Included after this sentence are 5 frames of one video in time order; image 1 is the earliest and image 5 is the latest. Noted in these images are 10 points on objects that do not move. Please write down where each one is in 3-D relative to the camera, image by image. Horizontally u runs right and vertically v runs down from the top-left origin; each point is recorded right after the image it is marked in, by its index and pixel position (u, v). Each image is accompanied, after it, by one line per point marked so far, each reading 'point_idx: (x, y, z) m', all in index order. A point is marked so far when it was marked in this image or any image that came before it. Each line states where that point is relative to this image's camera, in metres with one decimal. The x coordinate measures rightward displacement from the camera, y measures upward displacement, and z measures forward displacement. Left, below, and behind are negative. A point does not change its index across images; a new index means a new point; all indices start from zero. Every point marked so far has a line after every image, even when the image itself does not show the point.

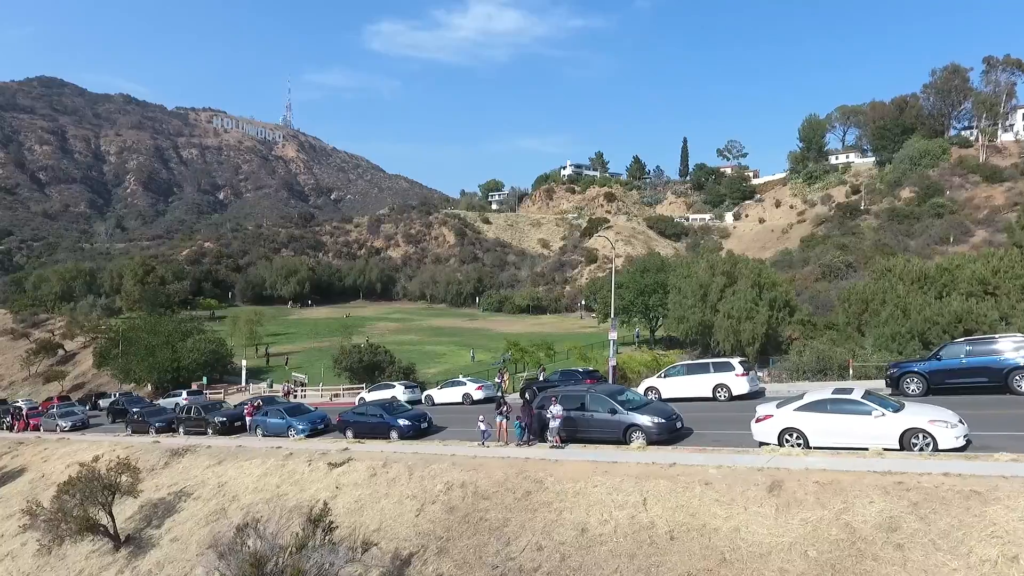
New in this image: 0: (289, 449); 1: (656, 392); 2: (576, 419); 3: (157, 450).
0: (-5.8, -4.1, +15.9) m
1: (+4.2, -3.0, +18.0) m
2: (+1.4, -2.8, +13.1) m
3: (-10.5, -4.8, +18.3) m
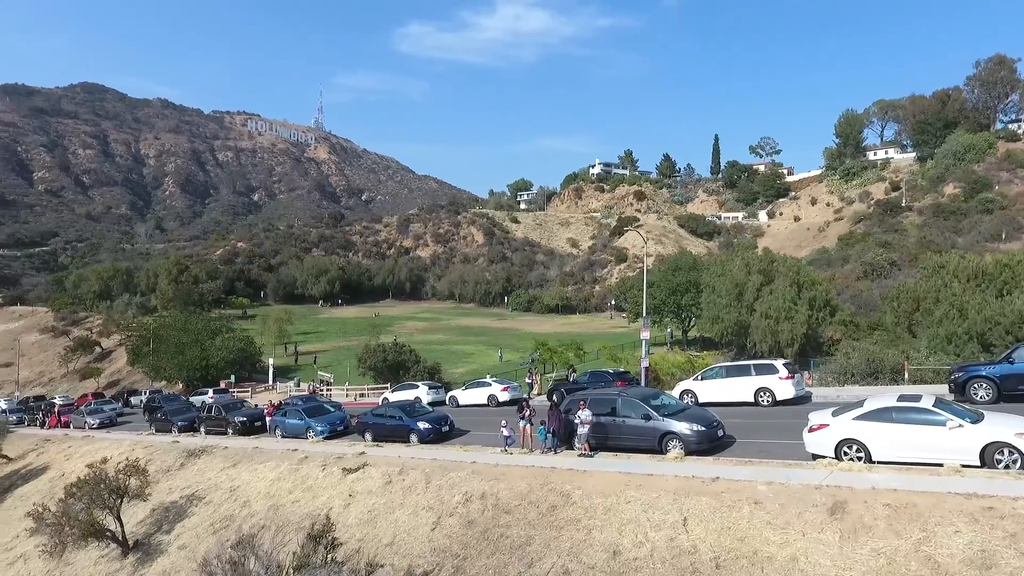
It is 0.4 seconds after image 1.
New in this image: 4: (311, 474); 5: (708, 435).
0: (-5.1, -4.0, +15.2) m
1: (+4.9, -2.9, +16.8) m
2: (+1.9, -2.7, +12.1) m
3: (-9.8, -4.7, +17.9) m
4: (-4.3, -4.0, +13.3) m
5: (+3.5, -2.7, +11.2) m
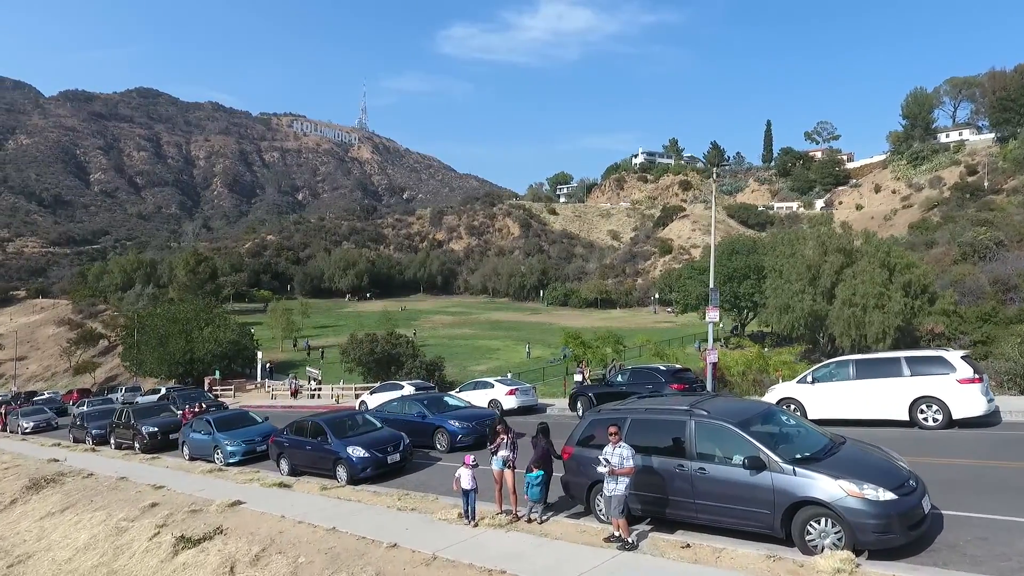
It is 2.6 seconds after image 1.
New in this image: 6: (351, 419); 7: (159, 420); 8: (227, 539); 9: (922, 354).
0: (-5.3, -3.1, +9.5) m
1: (+4.8, -2.0, +10.4) m
2: (+1.5, -1.8, +5.9) m
3: (-9.8, -3.8, +12.5) m
4: (-4.6, -3.1, +7.6) m
5: (+3.1, -1.8, +4.9) m
6: (-2.7, -2.2, +10.4) m
7: (-8.9, -3.3, +15.5) m
8: (-3.2, -2.8, +7.0) m
9: (+6.4, -1.0, +9.6) m
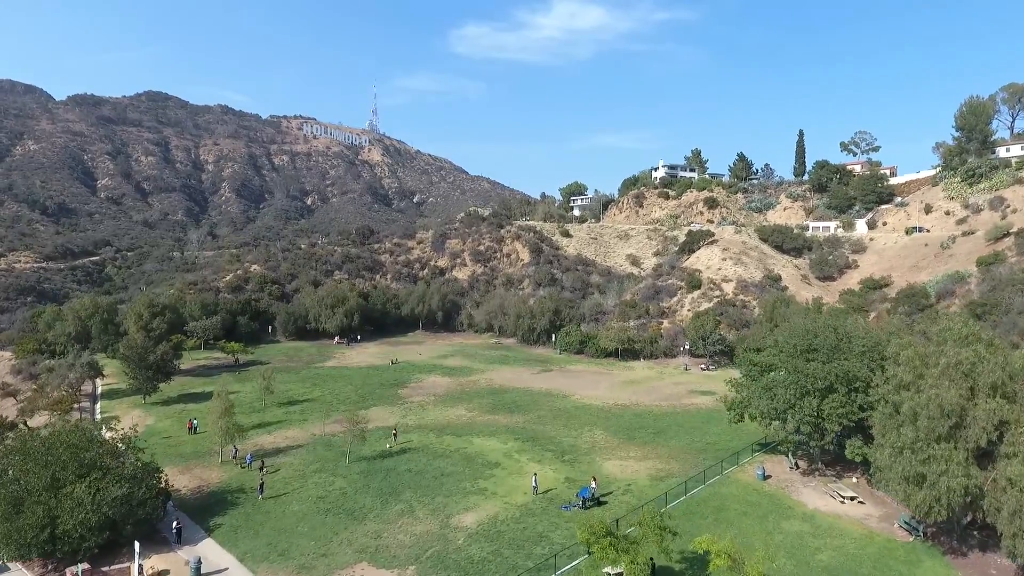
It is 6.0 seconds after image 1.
0: (-5.9, -9.0, -1.3) m
1: (+4.2, -7.9, -0.6) m
2: (+0.8, -7.7, -5.1) m
3: (-10.3, -9.7, +1.7) m
4: (-5.3, -9.0, -3.2) m
5: (+2.3, -7.7, -6.1) m
6: (-3.3, -8.1, -0.4) m
7: (-9.4, -9.2, +4.8) m
8: (-3.9, -8.7, -3.9) m
9: (+5.8, -6.9, -1.5) m
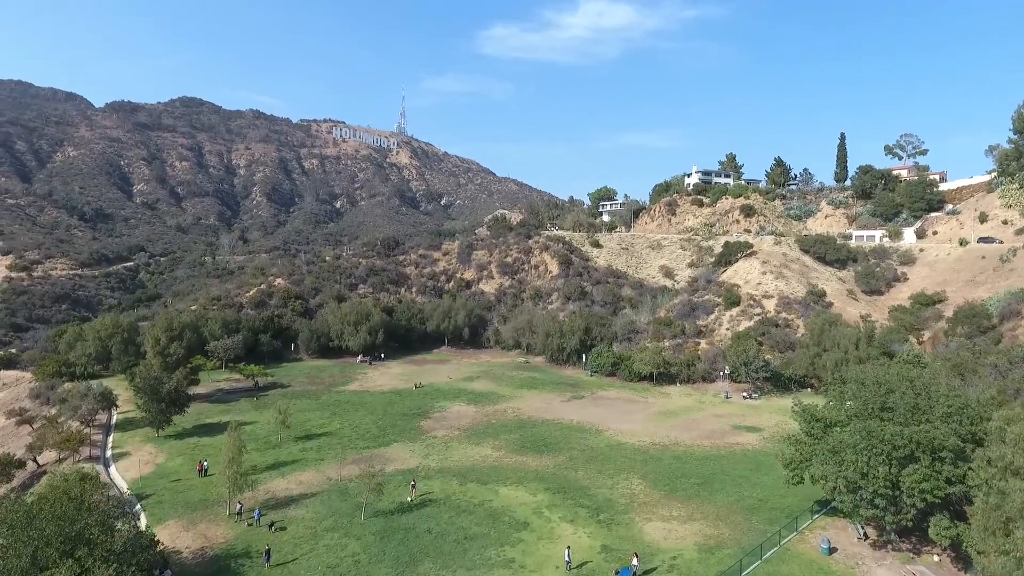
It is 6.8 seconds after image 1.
0: (-6.0, -11.3, -4.4) m
1: (+4.2, -10.2, -4.2) m
2: (+0.5, -10.0, -8.5) m
3: (-10.3, -12.0, -1.2) m
4: (-5.5, -11.3, -6.4) m
5: (+2.1, -10.0, -9.6) m
6: (-3.4, -10.4, -3.7) m
7: (-9.2, -11.5, +1.8) m
8: (-4.0, -11.0, -7.2) m
9: (+5.7, -9.2, -5.1) m
